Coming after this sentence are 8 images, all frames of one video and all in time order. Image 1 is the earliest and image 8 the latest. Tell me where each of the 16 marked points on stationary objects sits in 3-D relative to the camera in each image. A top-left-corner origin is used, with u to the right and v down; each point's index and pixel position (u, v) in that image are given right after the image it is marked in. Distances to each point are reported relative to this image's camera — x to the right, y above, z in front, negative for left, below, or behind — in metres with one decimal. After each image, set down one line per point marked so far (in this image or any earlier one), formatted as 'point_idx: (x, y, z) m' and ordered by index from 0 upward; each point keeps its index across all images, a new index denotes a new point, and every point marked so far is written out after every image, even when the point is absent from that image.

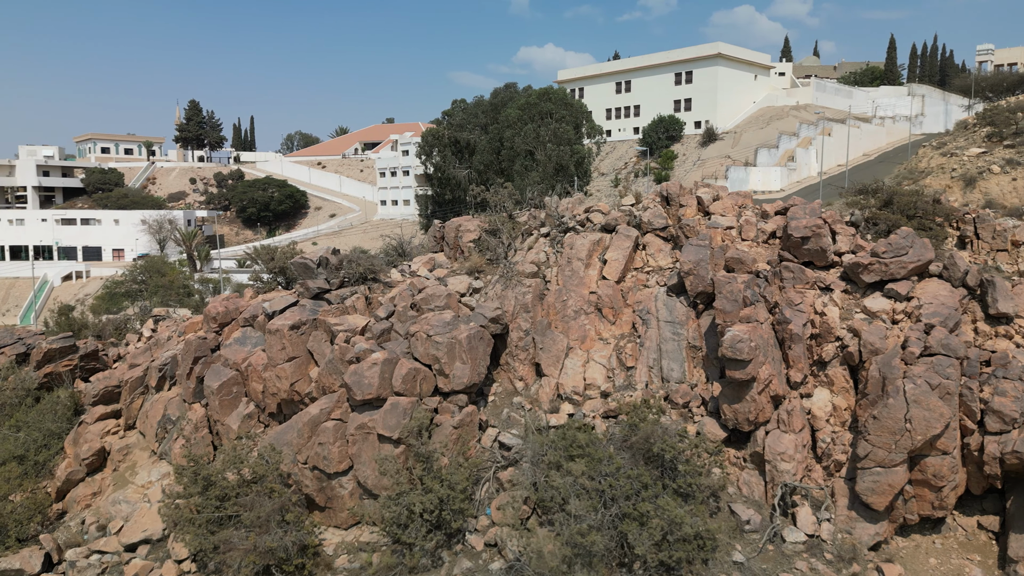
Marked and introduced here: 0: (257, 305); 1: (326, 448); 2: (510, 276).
0: (-4.4, -0.3, +13.0) m
1: (-2.6, -2.2, +10.2) m
2: (0.0, +0.2, +12.4) m
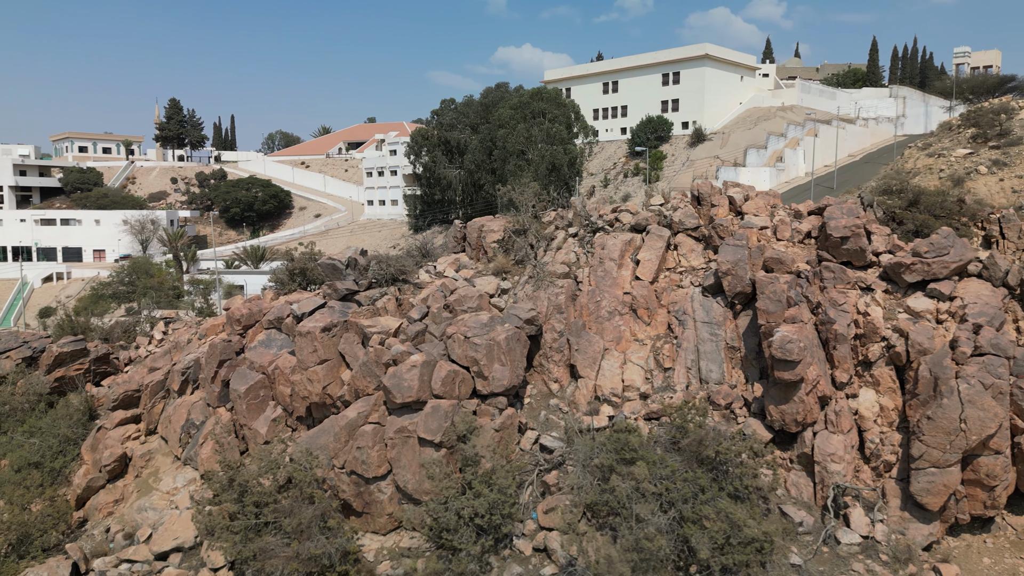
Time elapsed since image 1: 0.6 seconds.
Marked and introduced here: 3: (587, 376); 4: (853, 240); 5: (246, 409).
0: (-3.9, -0.3, +12.8) m
1: (-2.0, -2.2, +10.1) m
2: (+0.5, +0.2, +12.3) m
3: (+1.1, -1.3, +11.0) m
4: (+4.8, +0.7, +10.5) m
5: (-4.2, -1.9, +11.7) m
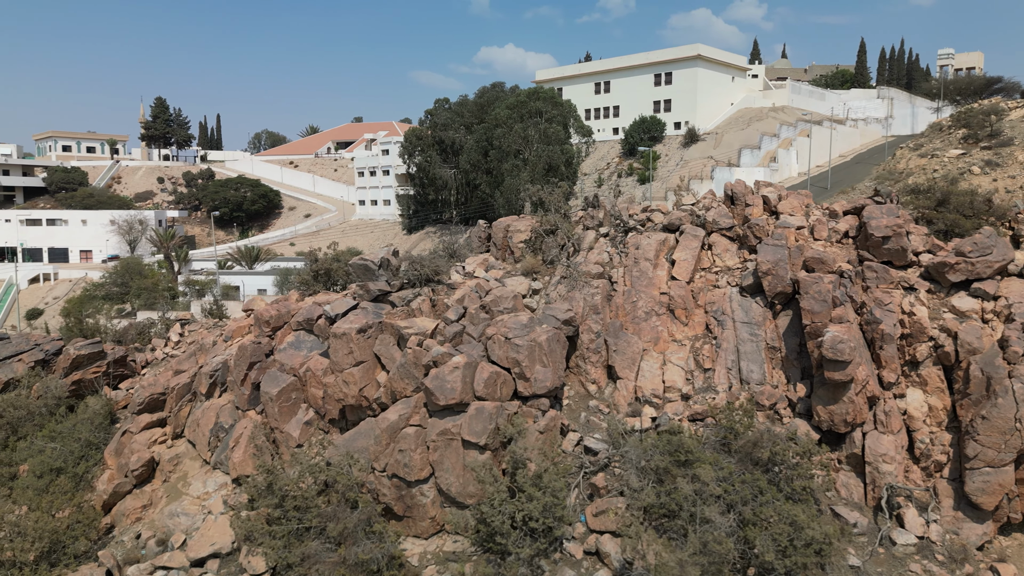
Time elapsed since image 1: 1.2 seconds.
0: (-3.4, -0.3, +12.6) m
1: (-1.4, -2.2, +9.9) m
2: (+1.1, +0.2, +12.2) m
3: (+1.7, -1.3, +10.9) m
4: (+5.4, +0.7, +10.5) m
5: (-3.7, -1.9, +11.5) m
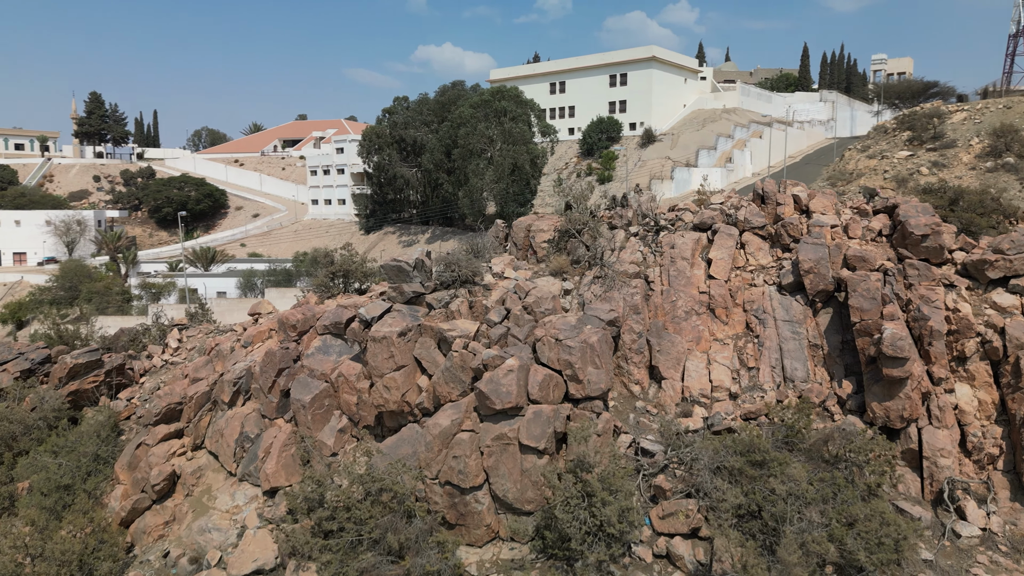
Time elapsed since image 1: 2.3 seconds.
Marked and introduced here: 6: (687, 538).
0: (-2.8, -0.4, +12.1) m
1: (-0.6, -2.3, +9.6) m
2: (+1.6, +0.2, +12.0) m
3: (+2.3, -1.3, +10.8) m
4: (+6.1, +0.7, +10.7) m
5: (-3.0, -2.0, +11.0) m
6: (+2.1, -3.0, +8.8) m
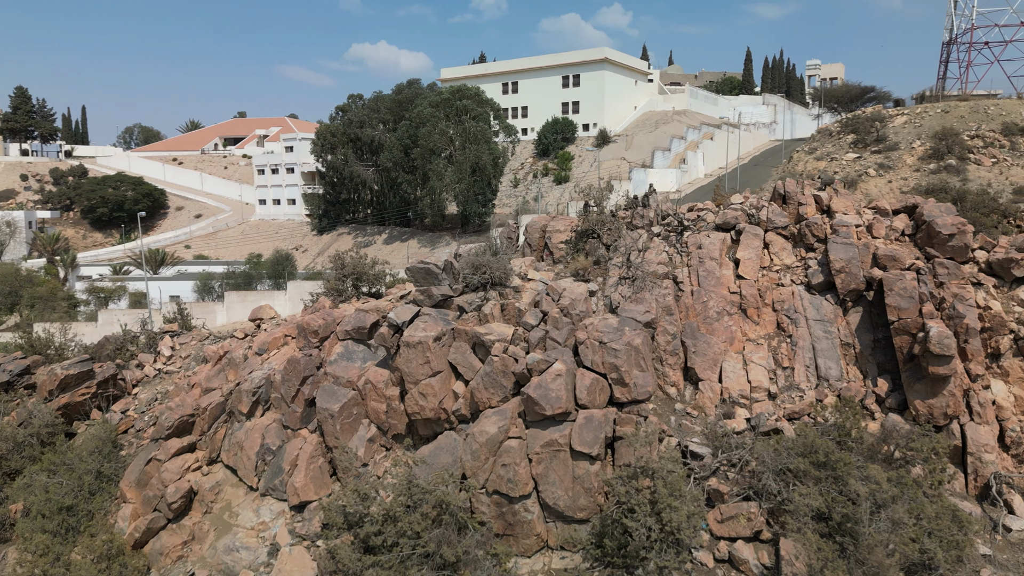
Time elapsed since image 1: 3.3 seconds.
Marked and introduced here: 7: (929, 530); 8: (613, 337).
0: (-2.4, -0.4, +11.6) m
1: (0.0, -2.3, +9.3) m
2: (+2.1, +0.2, +11.9) m
3: (+2.9, -1.3, +10.7) m
4: (+6.6, +0.7, +10.9) m
5: (-2.5, -2.0, +10.5) m
6: (+2.8, -3.0, +8.7) m
7: (+4.4, -2.6, +8.1) m
8: (+1.4, -0.7, +10.2) m
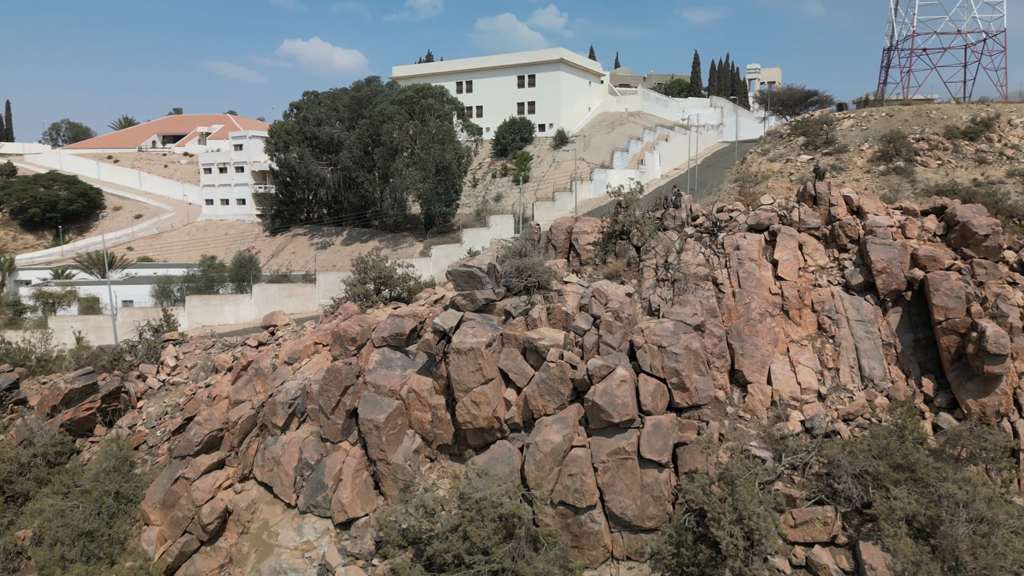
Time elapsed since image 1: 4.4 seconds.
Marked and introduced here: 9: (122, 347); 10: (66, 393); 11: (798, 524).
0: (-1.8, -0.5, +11.2) m
1: (+0.8, -2.3, +9.0) m
2: (+2.7, +0.1, +11.8) m
3: (+3.6, -1.3, +10.7) m
4: (+7.3, +0.8, +11.1) m
5: (-1.7, -2.1, +10.0) m
6: (+3.7, -3.0, +8.7) m
7: (+5.4, -2.6, +8.1) m
8: (+2.1, -0.7, +10.0) m
9: (-7.6, -1.2, +14.3) m
10: (-7.2, -1.7, +11.9) m
11: (+3.4, -2.8, +8.8) m
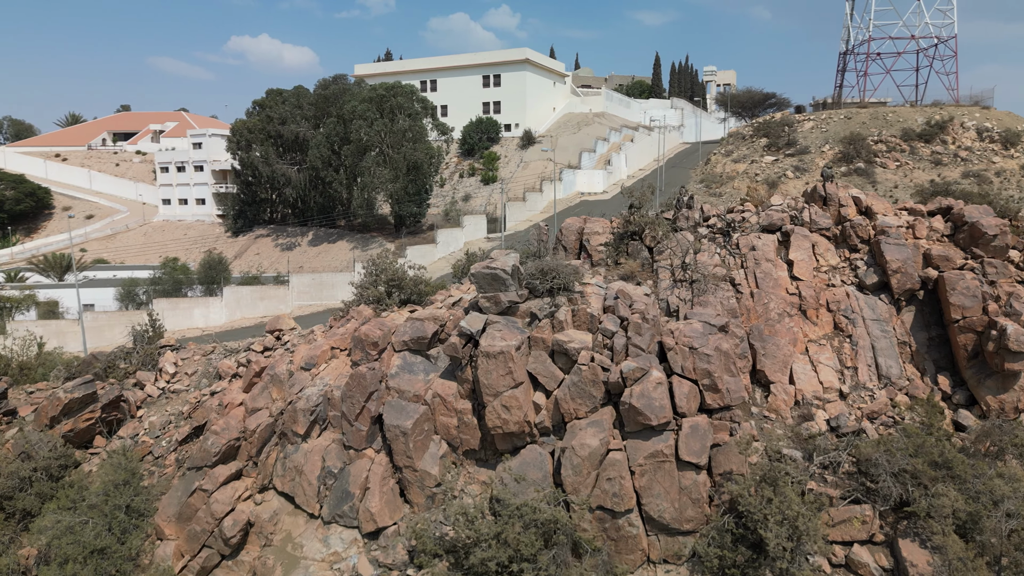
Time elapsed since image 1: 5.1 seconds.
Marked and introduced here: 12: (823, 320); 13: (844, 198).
0: (-1.4, -0.5, +10.9) m
1: (+1.3, -2.4, +8.9) m
2: (+3.0, +0.1, +11.8) m
3: (+3.9, -1.4, +10.7) m
4: (+7.6, +0.8, +11.4) m
5: (-1.3, -2.1, +9.8) m
6: (+4.2, -3.0, +8.7) m
7: (+5.9, -2.6, +8.3) m
8: (+2.5, -0.7, +10.0) m
9: (-7.4, -1.2, +13.8) m
10: (-6.9, -1.7, +11.3) m
11: (+3.9, -2.8, +8.9) m
12: (+4.9, -0.5, +11.6) m
13: (+5.7, +1.6, +12.8) m
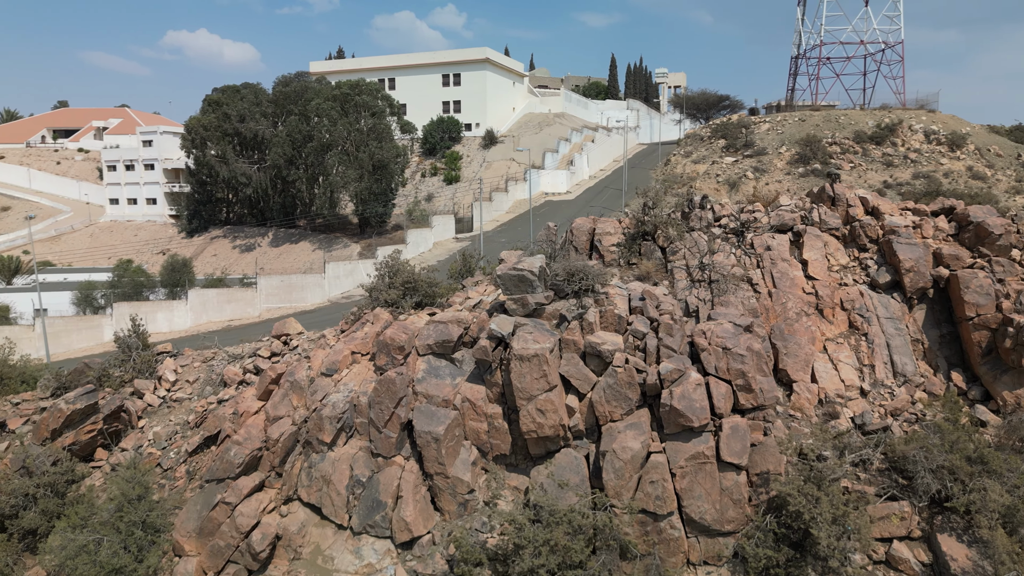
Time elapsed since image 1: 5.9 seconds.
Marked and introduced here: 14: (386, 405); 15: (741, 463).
0: (-1.0, -0.6, +10.7) m
1: (+1.8, -2.4, +8.9) m
2: (+3.3, +0.1, +11.8) m
3: (+4.3, -1.3, +10.8) m
4: (+7.9, +0.8, +11.8) m
5: (-0.8, -2.2, +9.6) m
6: (+4.7, -3.0, +8.9) m
7: (+6.4, -2.6, +8.5) m
8: (+3.0, -0.7, +10.0) m
9: (-7.2, -1.3, +13.1) m
10: (-6.5, -1.8, +10.7) m
11: (+4.4, -2.8, +9.0) m
12: (+5.2, -0.5, +11.7) m
13: (+5.9, +1.6, +13.0) m
14: (-1.8, -1.6, +9.9) m
15: (+2.8, -2.1, +9.0) m
